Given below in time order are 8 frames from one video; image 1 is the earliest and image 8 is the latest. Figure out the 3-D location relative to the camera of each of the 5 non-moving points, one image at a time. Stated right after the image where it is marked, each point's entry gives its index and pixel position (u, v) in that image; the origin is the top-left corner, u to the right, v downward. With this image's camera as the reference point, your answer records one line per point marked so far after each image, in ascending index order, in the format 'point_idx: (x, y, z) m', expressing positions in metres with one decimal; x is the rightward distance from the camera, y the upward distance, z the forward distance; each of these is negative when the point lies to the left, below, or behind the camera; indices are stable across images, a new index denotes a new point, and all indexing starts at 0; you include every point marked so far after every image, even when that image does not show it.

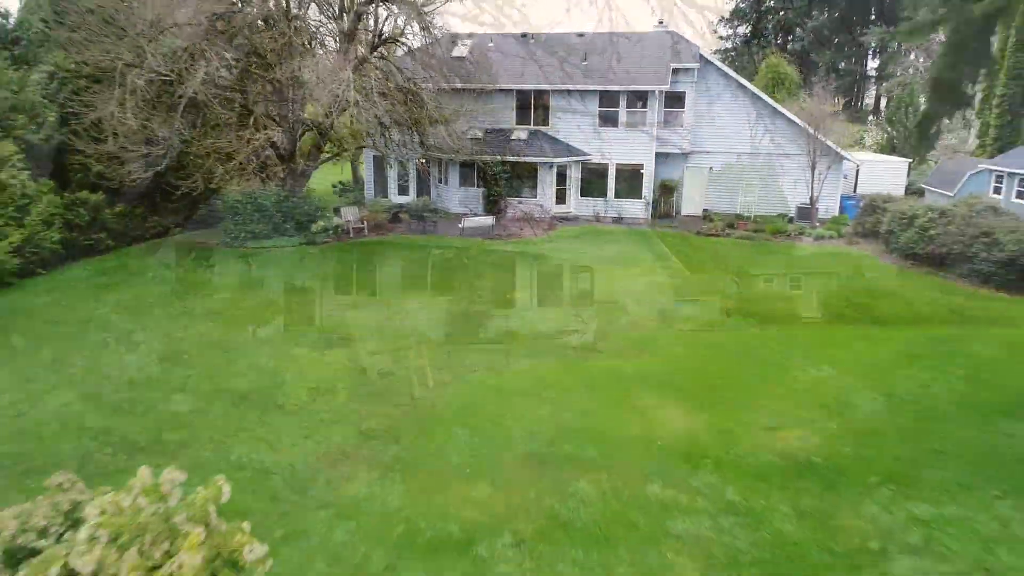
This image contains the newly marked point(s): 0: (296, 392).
0: (-1.7, -0.8, +6.0) m
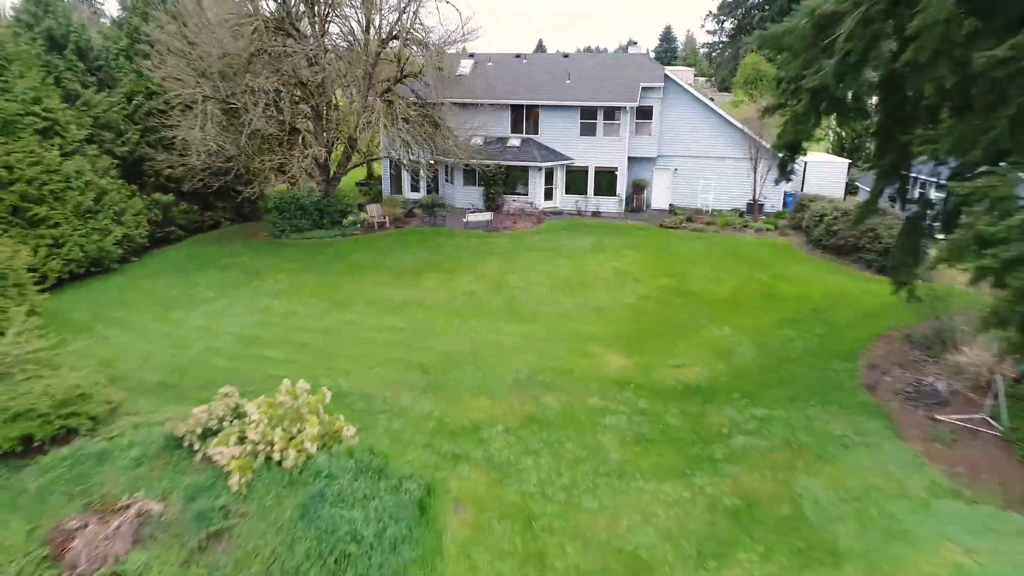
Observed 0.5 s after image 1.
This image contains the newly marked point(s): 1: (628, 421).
0: (-1.8, -0.6, +8.4) m
1: (+1.0, -1.2, +6.6) m
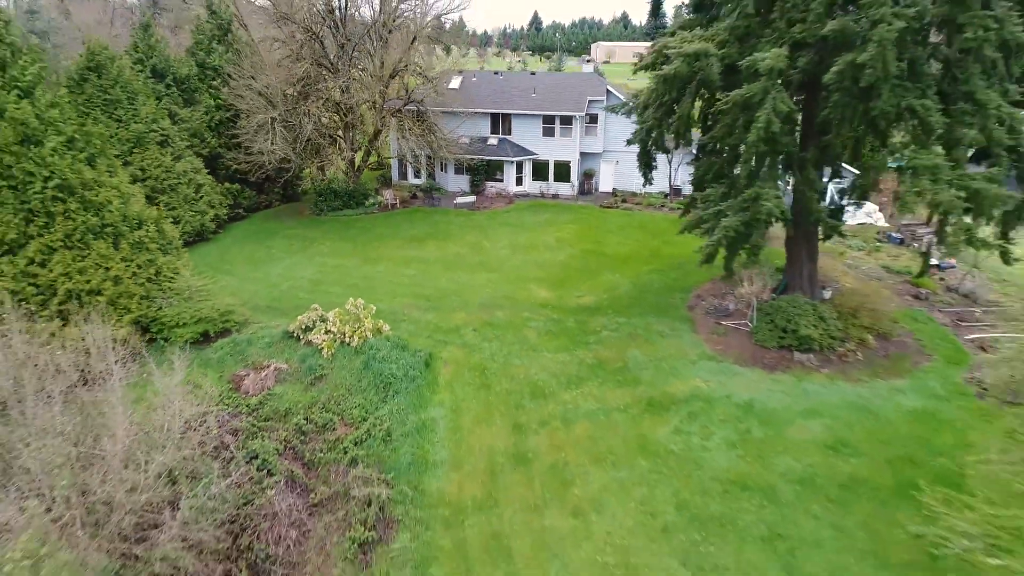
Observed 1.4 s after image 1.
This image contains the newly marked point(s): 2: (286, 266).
0: (-2.3, +0.1, +13.1) m
1: (+0.5, -0.6, +11.3) m
2: (-4.3, +0.4, +13.9) m
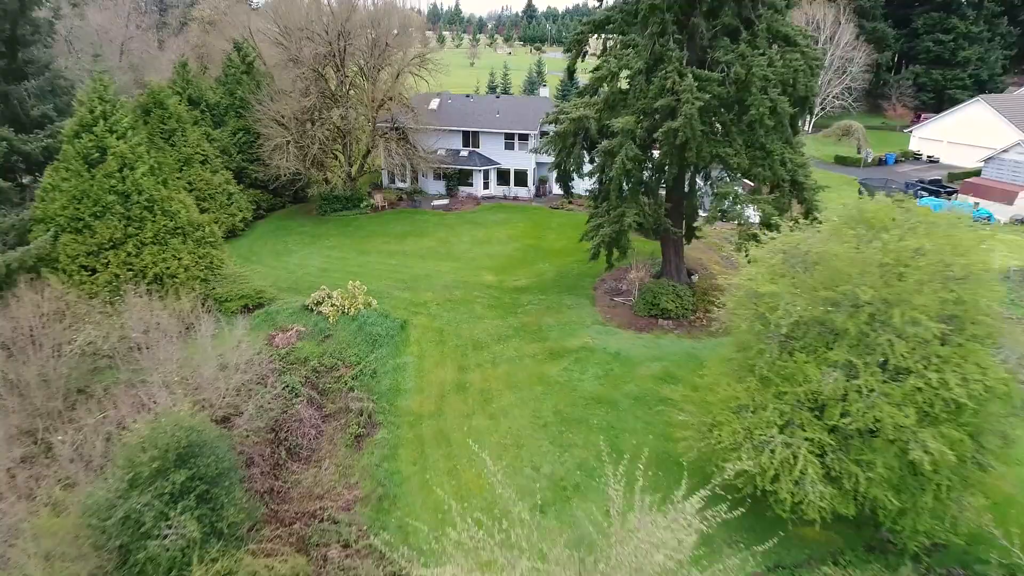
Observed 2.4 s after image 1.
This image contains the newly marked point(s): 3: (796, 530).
0: (-3.3, +0.4, +17.4) m
1: (-0.5, -0.3, +15.7) m
2: (-5.3, +0.8, +18.3) m
3: (+3.6, -3.0, +9.0) m
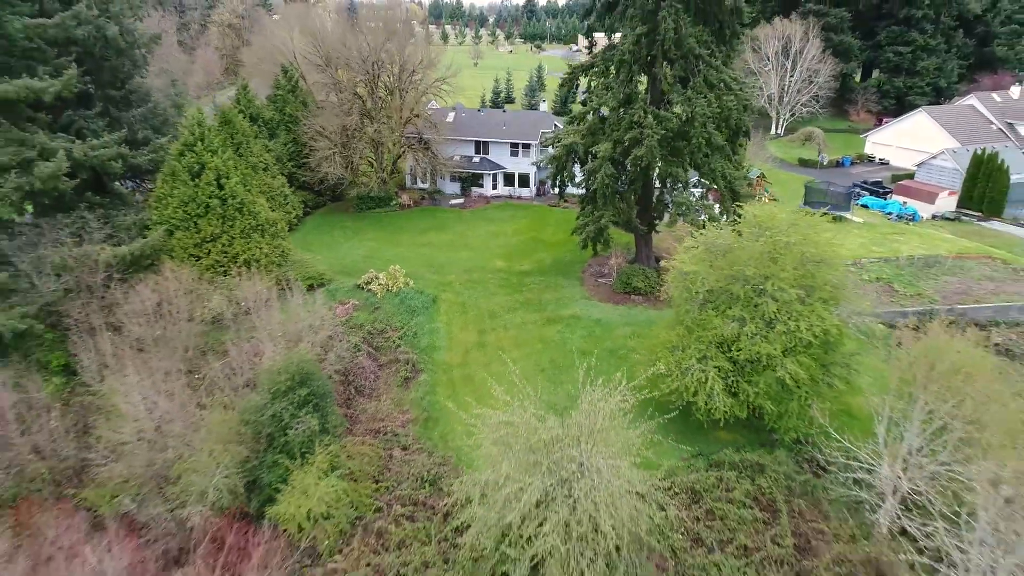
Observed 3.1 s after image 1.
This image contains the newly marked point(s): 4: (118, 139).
0: (-3.1, +0.9, +21.7) m
1: (-0.4, +0.2, +20.0) m
2: (-5.2, +1.3, +22.6) m
3: (+3.8, -2.6, +13.4) m
4: (-10.3, +3.9, +19.1) m
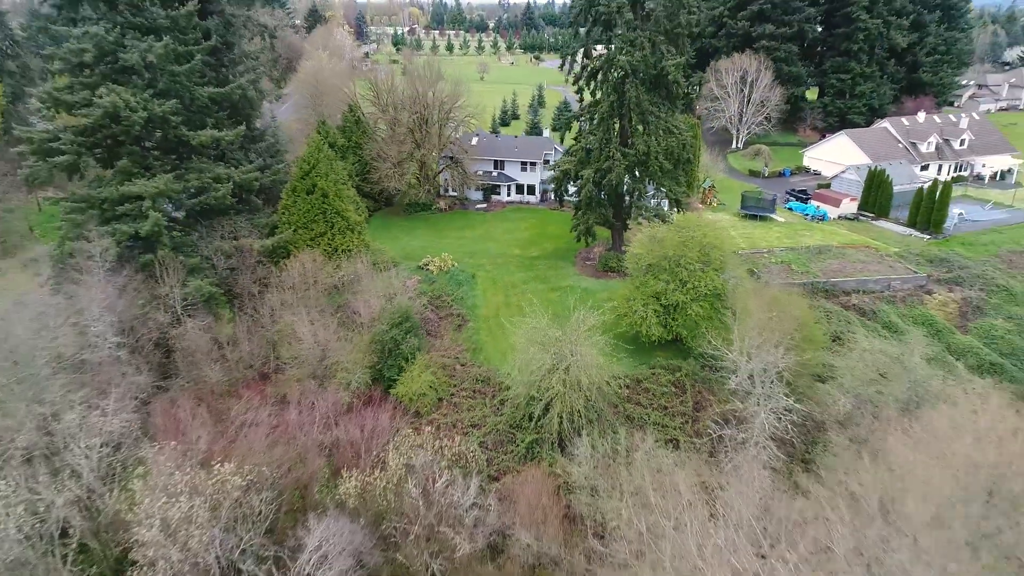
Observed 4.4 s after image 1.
0: (-2.6, +1.6, +30.3) m
1: (+0.2, +0.9, +28.7) m
2: (-4.6, +2.0, +31.2) m
3: (+4.3, -1.9, +22.0) m
4: (-9.8, +4.6, +27.7) m
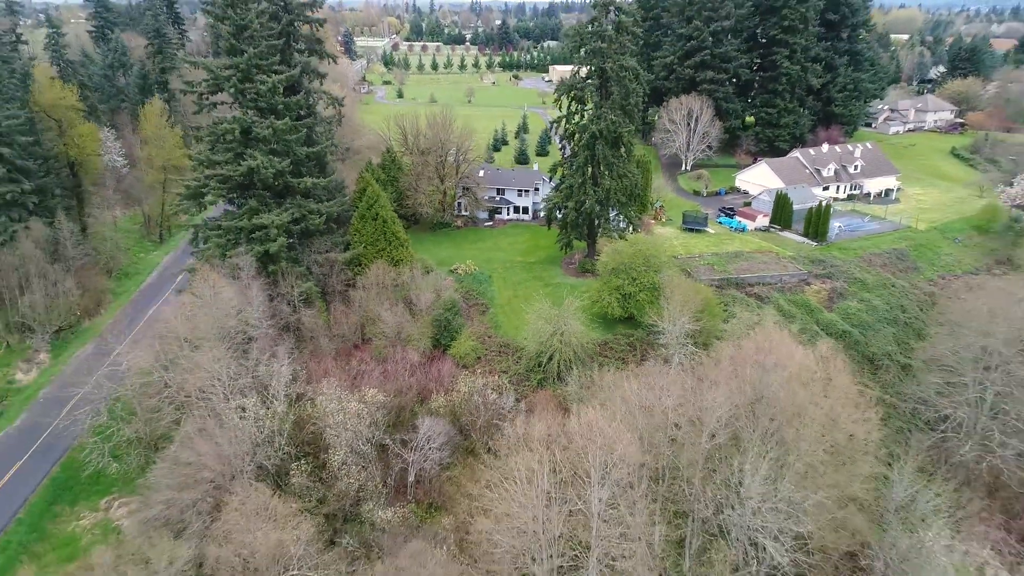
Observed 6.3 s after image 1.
0: (-2.4, +1.8, +41.6) m
1: (+0.4, +1.1, +40.0) m
2: (-4.5, +2.1, +42.4) m
3: (+4.9, -1.7, +33.5) m
4: (-9.5, +4.6, +38.7) m
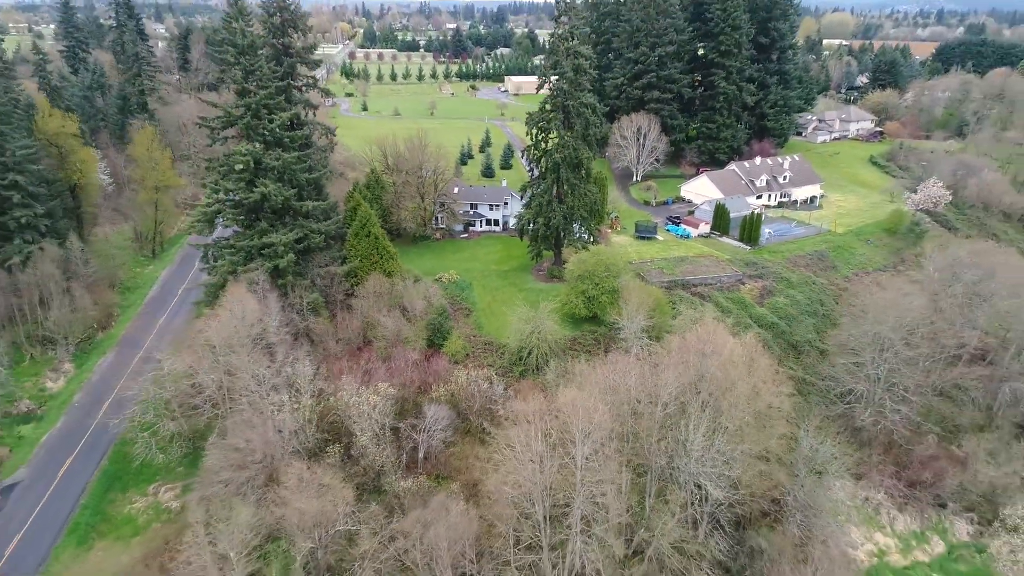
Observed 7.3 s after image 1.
0: (-4.0, +1.4, +47.1) m
1: (-1.0, +0.8, +45.7) m
2: (-6.1, +1.7, +47.7) m
3: (+3.9, -1.9, +39.5) m
4: (-10.9, +4.1, +43.7) m
